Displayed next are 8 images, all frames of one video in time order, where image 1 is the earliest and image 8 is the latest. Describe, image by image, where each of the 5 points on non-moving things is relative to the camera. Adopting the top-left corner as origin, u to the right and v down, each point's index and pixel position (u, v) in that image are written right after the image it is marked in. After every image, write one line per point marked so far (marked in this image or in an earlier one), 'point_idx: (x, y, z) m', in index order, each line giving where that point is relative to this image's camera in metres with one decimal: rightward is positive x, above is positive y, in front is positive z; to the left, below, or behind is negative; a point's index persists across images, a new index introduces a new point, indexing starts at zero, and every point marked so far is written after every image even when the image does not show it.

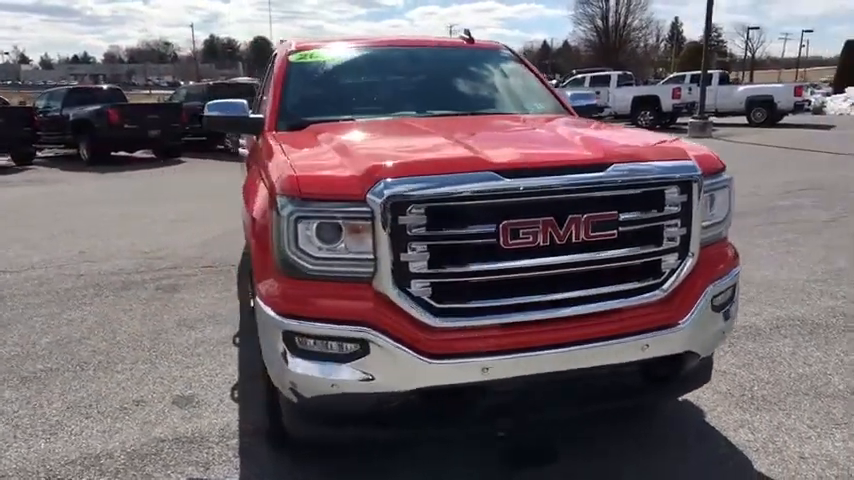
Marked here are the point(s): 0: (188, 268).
0: (-2.5, -0.3, +6.9) m
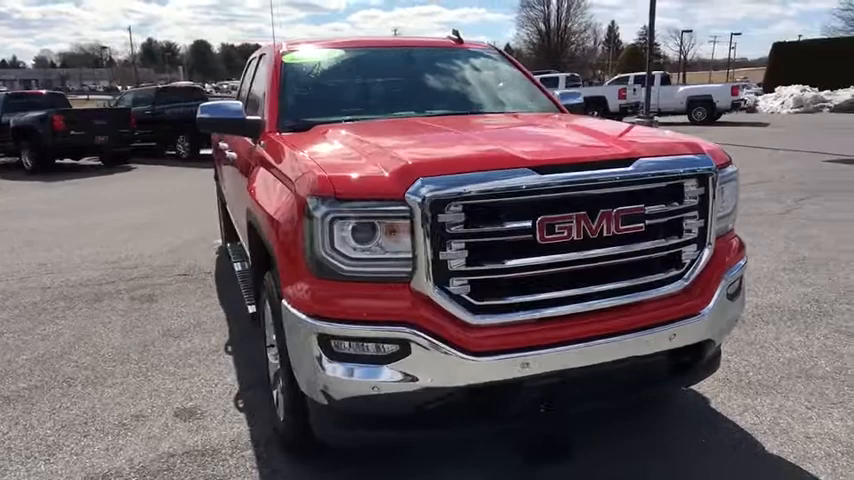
0: (-2.7, -0.4, +6.7) m
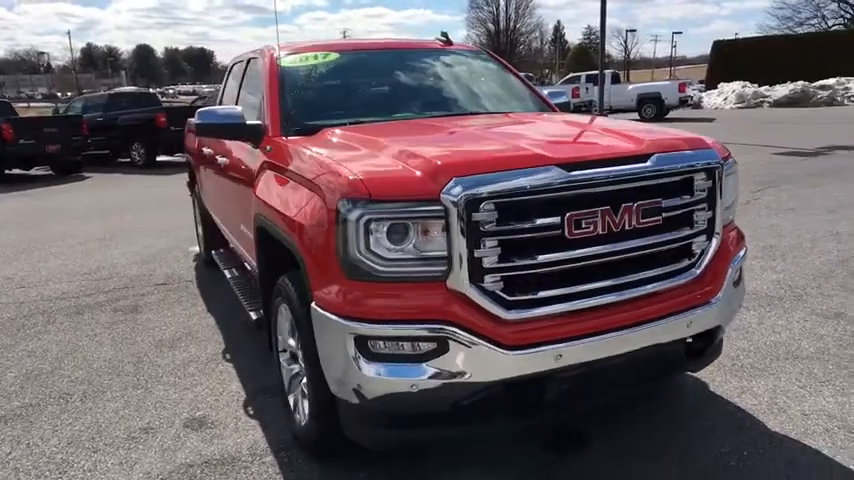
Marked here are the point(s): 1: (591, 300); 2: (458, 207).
0: (-2.9, -0.5, +6.6) m
1: (+0.7, -0.3, +2.8) m
2: (+0.1, +0.1, +2.6) m
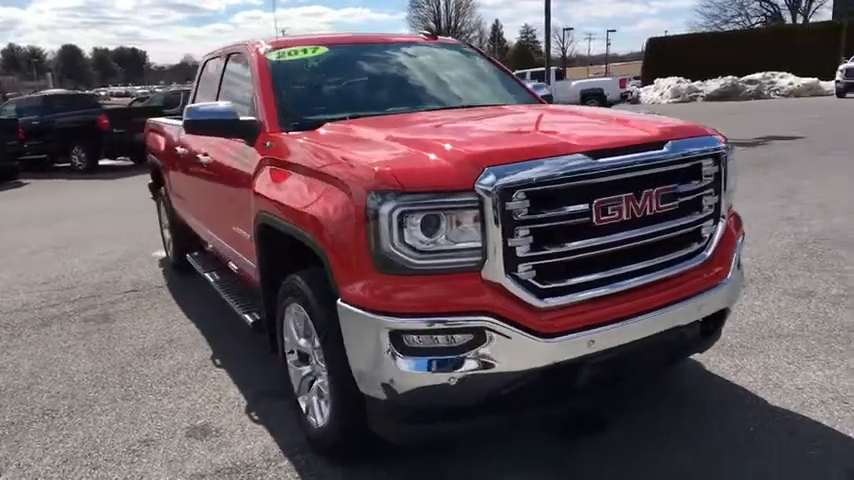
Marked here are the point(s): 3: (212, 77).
0: (-3.1, -0.5, +6.3) m
1: (+0.8, -0.2, +2.9) m
2: (+0.3, +0.2, +2.5) m
3: (-1.8, +1.4, +5.4) m
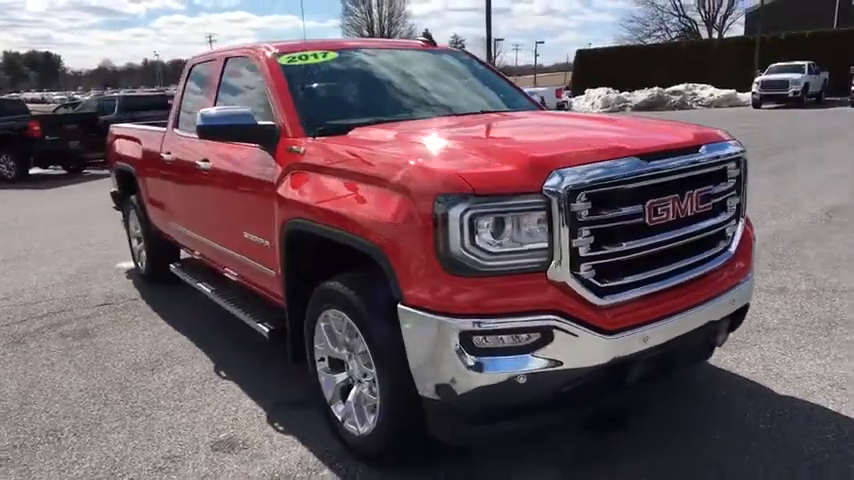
0: (-3.2, -0.6, +6.0) m
1: (+1.1, -0.2, +3.0) m
2: (+0.5, +0.2, +2.6) m
3: (-1.8, +1.3, +5.2) m
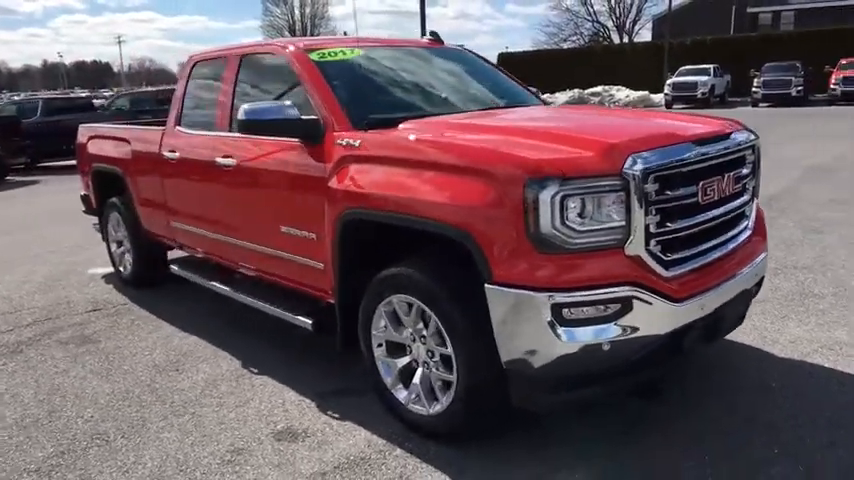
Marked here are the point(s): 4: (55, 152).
0: (-3.1, -0.7, +5.7) m
1: (+1.4, -0.1, +3.3) m
2: (+0.9, +0.3, +2.9) m
3: (-1.8, +1.3, +5.2) m
4: (-9.9, +2.3, +17.2) m
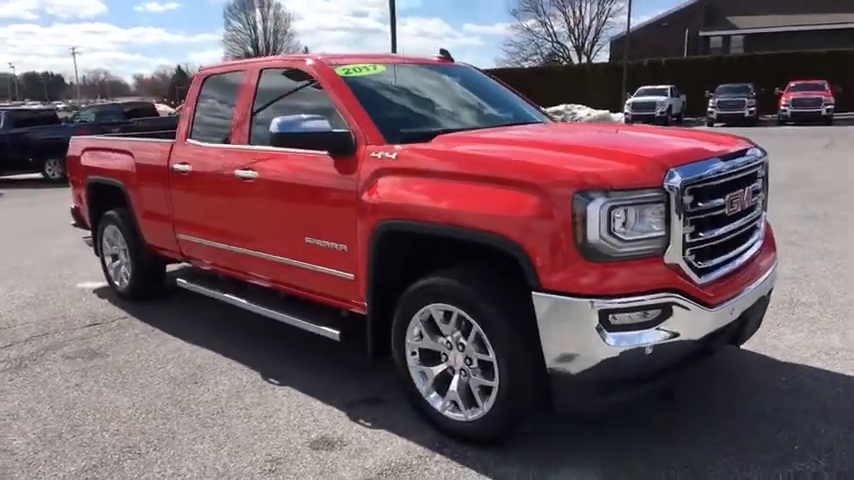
0: (-3.1, -0.8, +5.6) m
1: (+1.6, -0.1, +3.5) m
2: (+1.2, +0.2, +3.1) m
3: (-1.7, +1.2, +5.2) m
4: (-10.6, +1.9, +16.7) m
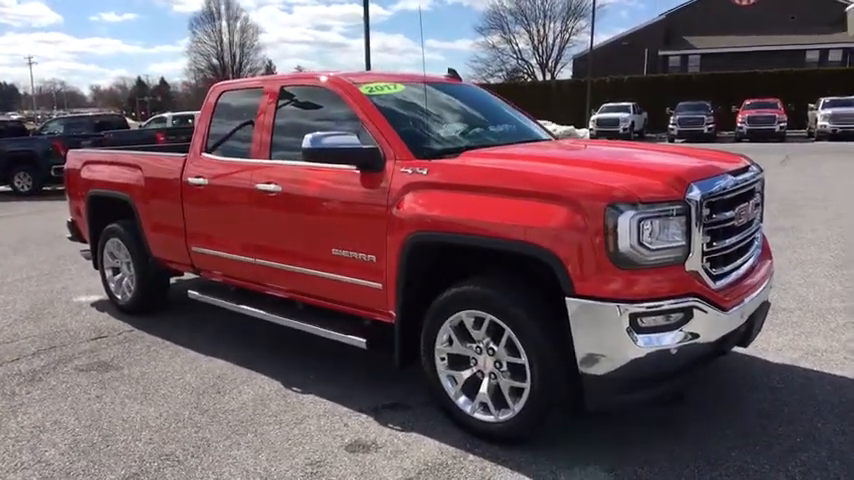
0: (-3.0, -0.9, +5.6) m
1: (+1.8, -0.2, +3.8) m
2: (+1.4, +0.2, +3.3) m
3: (-1.6, +1.1, +5.3) m
4: (-11.2, +1.6, +16.3) m
